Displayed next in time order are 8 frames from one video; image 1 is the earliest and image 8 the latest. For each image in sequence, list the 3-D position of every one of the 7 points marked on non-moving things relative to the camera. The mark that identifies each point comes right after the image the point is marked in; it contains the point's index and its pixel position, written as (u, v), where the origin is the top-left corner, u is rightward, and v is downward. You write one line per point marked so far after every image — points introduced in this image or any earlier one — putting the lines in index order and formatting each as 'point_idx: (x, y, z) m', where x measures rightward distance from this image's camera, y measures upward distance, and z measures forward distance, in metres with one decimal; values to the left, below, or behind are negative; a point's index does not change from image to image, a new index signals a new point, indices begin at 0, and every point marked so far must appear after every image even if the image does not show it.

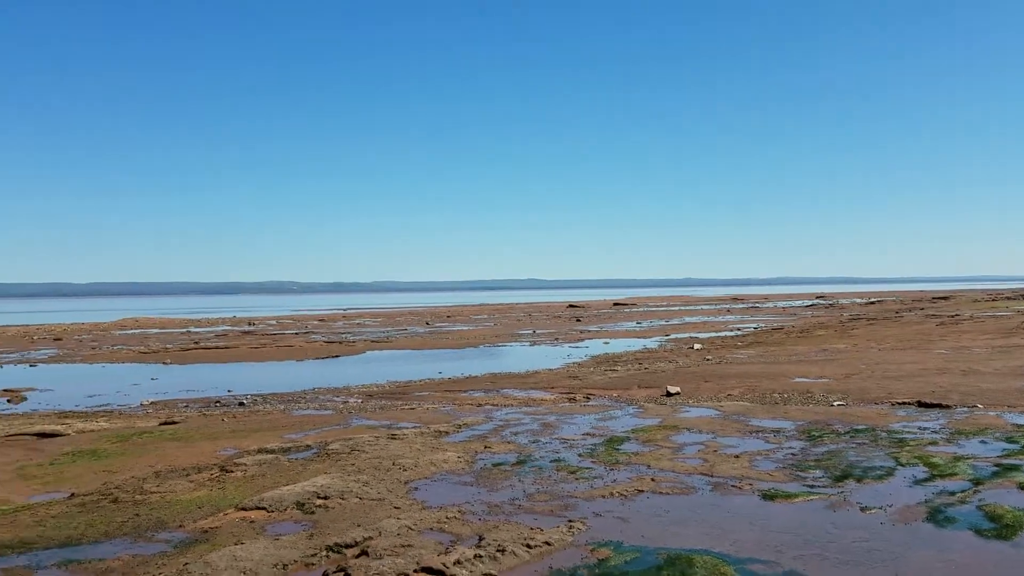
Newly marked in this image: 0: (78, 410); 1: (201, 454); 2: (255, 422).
0: (-9.5, -2.7, +17.2) m
1: (-5.9, -3.1, +14.6) m
2: (-5.4, -2.8, +16.3) m
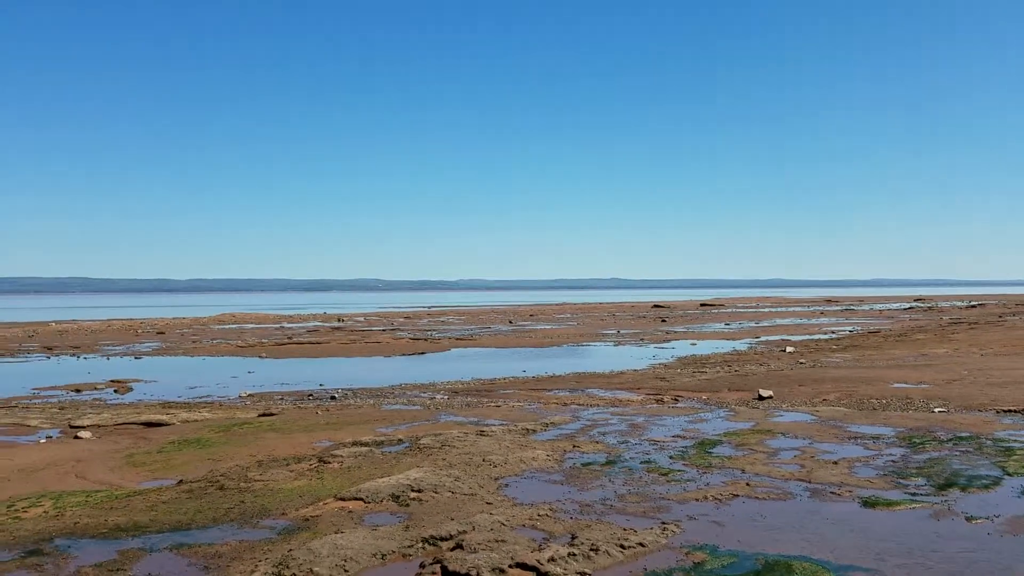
0: (-7.6, -2.6, +17.9) m
1: (-4.2, -3.1, +15.1) m
2: (-3.5, -2.7, +16.7) m
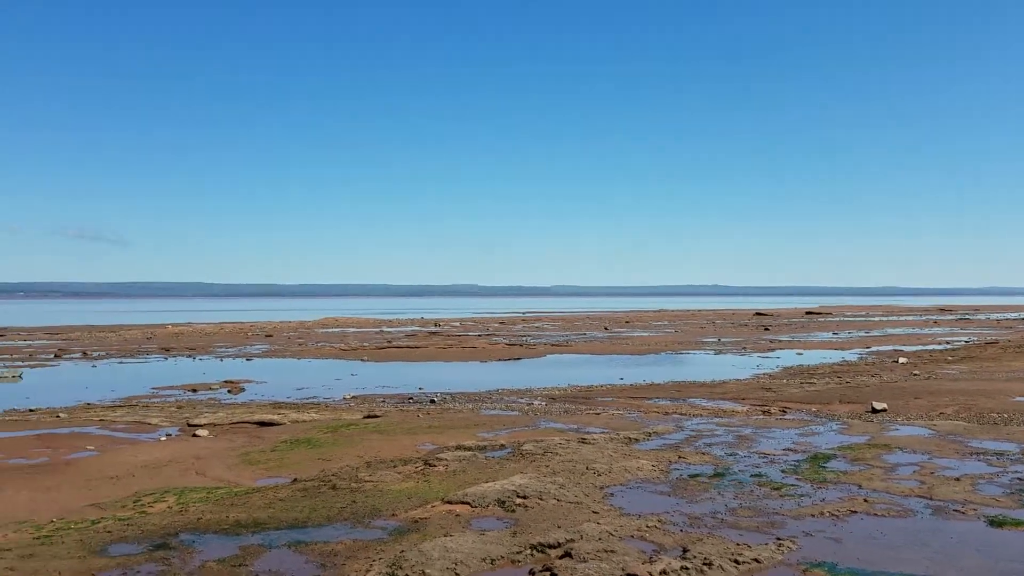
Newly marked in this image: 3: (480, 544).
0: (-5.3, -2.7, +18.5) m
1: (-2.2, -3.2, +15.3) m
2: (-1.4, -2.9, +16.9) m
3: (-0.5, -3.8, +11.6) m
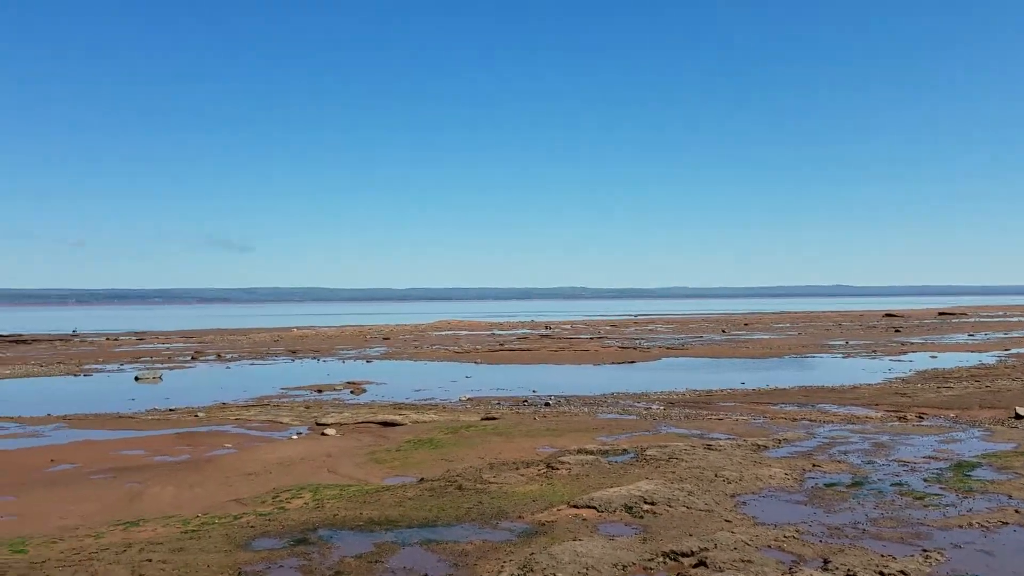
0: (-2.5, -2.8, +18.9) m
1: (+0.2, -3.3, +15.4) m
2: (+1.2, -2.9, +16.9) m
3: (+1.5, -3.9, +11.5) m
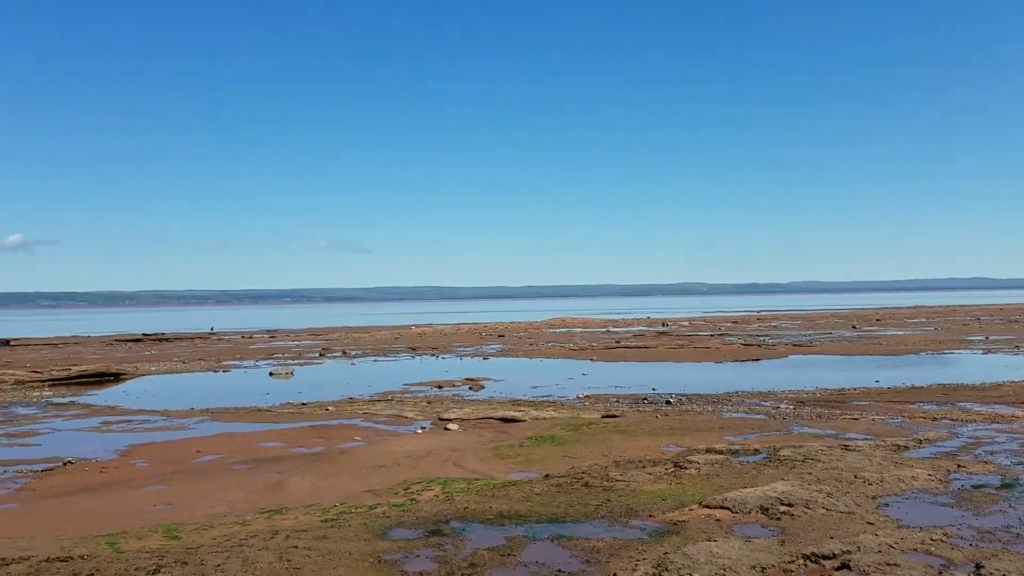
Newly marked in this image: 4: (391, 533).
0: (+0.4, -2.7, +19.1) m
1: (+2.7, -3.2, +15.3) m
2: (+3.8, -2.9, +16.6) m
3: (+3.4, -3.8, +11.2) m
4: (-2.0, -4.0, +12.6) m
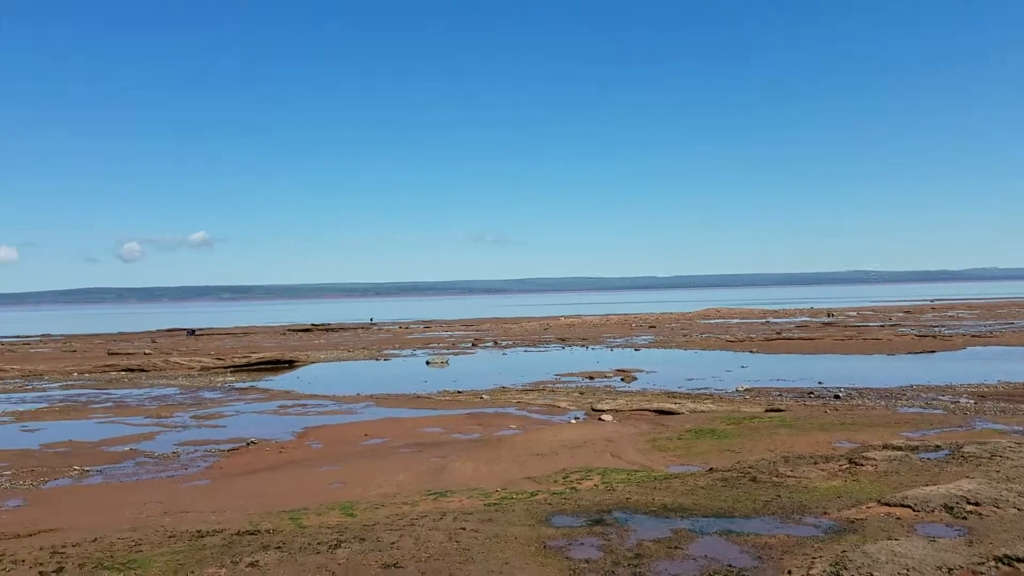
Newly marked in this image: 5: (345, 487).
0: (+4.1, -2.5, +18.7) m
1: (+5.8, -3.0, +14.5) m
2: (+7.1, -2.6, +15.7) m
3: (+5.8, -3.6, +10.4) m
4: (+0.7, -3.8, +12.7) m
5: (-3.2, -3.8, +14.7) m
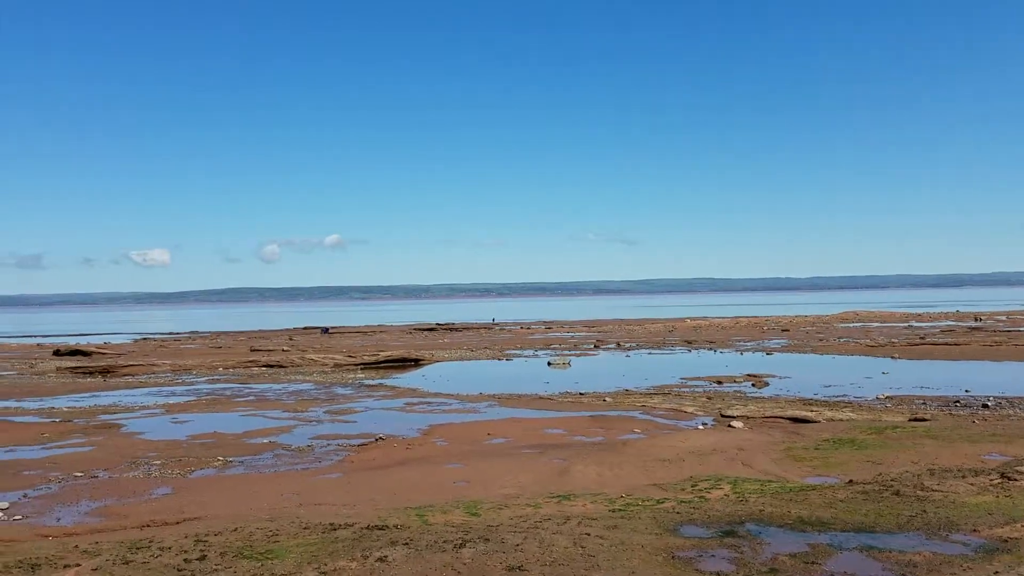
0: (+7.0, -2.5, +17.6) m
1: (+8.0, -3.0, +13.3) m
2: (+9.4, -2.6, +14.1) m
3: (+7.4, -3.6, +9.2) m
4: (+2.7, -3.8, +12.3) m
5: (-0.8, -3.8, +14.7) m
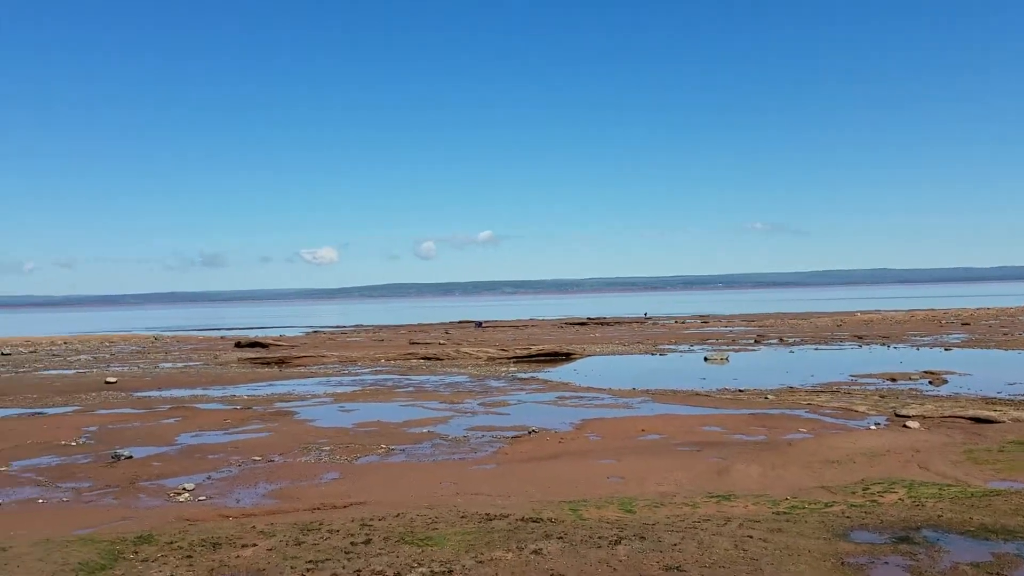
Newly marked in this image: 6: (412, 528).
0: (+10.3, -2.3, +15.8) m
1: (+10.4, -2.8, +11.4) m
2: (+12.0, -2.4, +11.9) m
3: (+9.1, -3.5, +7.5) m
4: (+5.1, -3.7, +11.4) m
5: (+2.1, -3.7, +14.5) m
6: (-1.5, -3.5, +11.3) m
